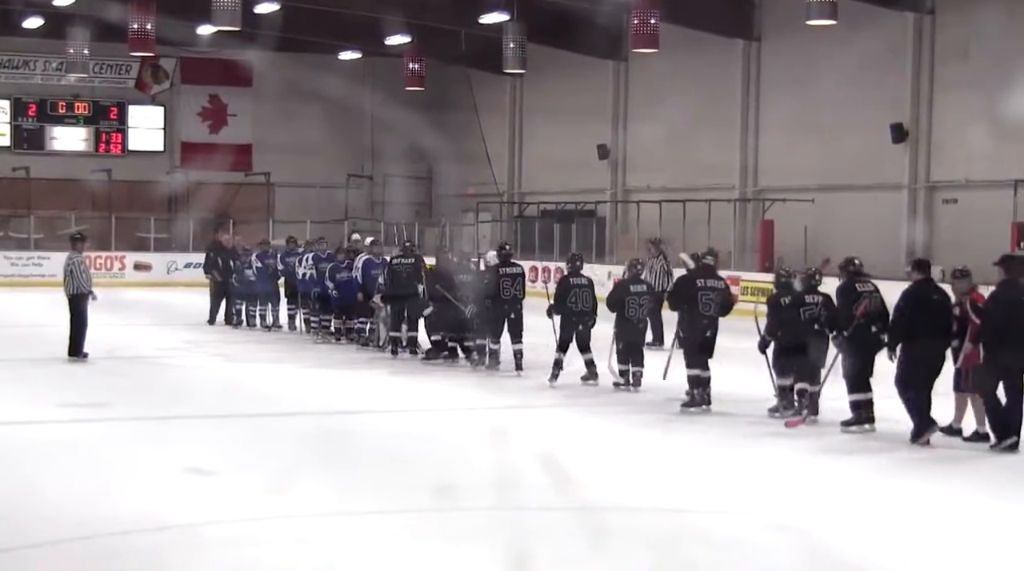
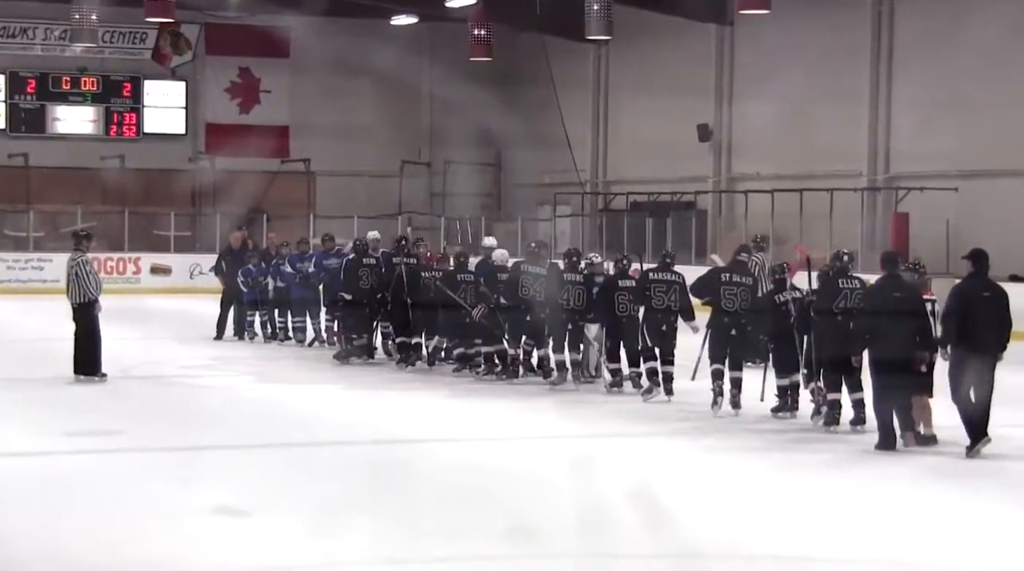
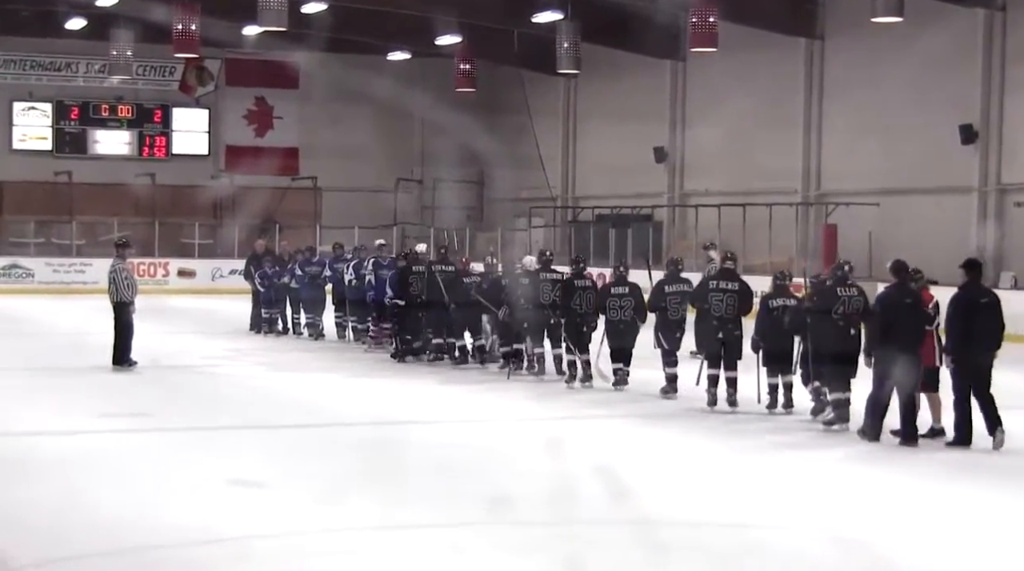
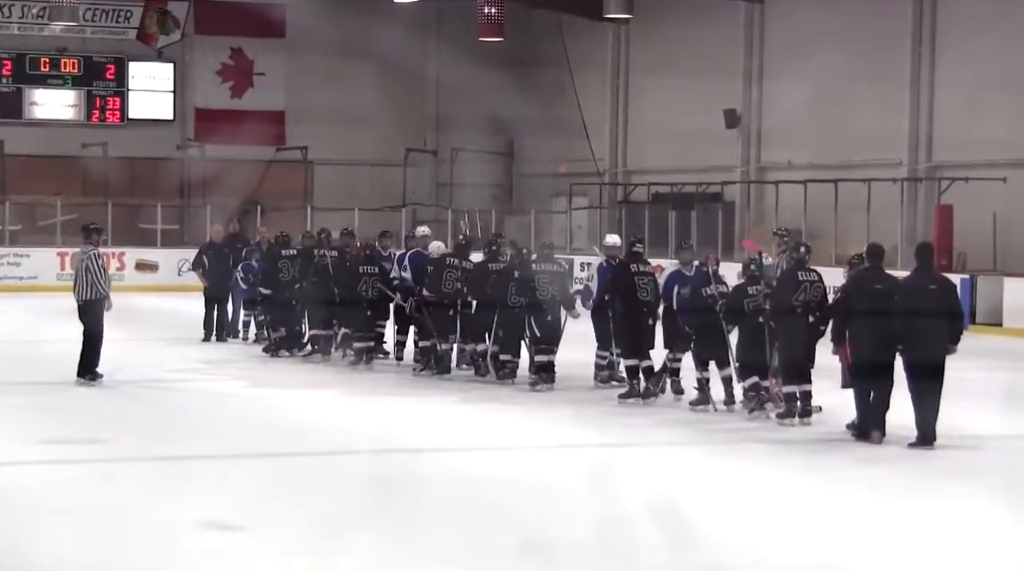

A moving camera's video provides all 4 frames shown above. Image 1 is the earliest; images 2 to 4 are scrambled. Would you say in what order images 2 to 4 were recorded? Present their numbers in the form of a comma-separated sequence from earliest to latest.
3, 2, 4
